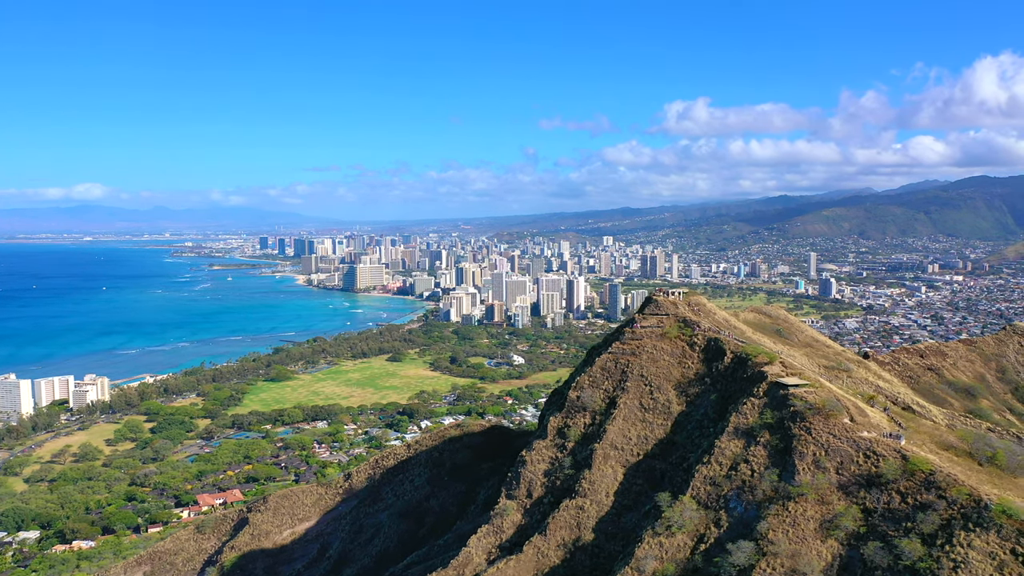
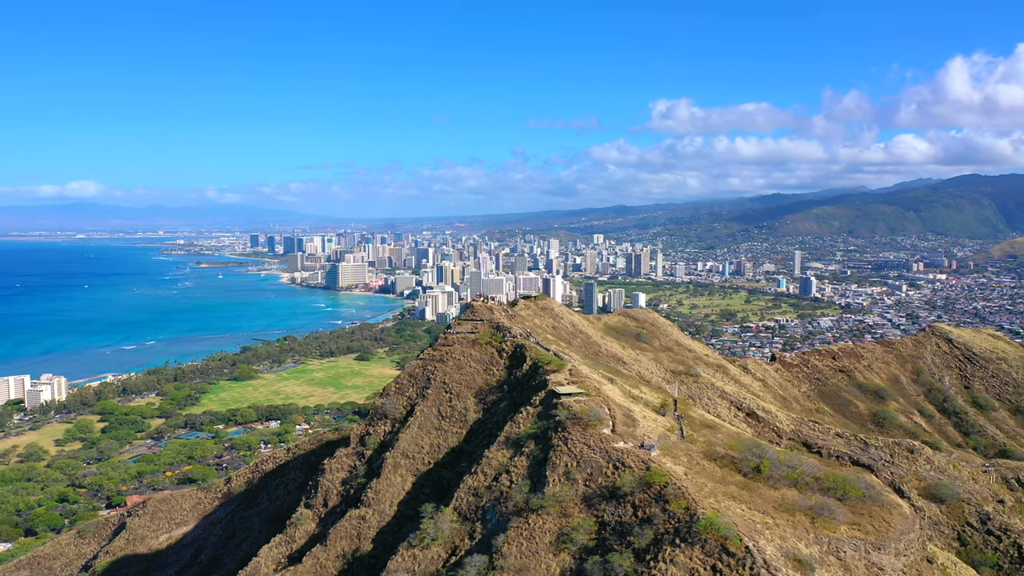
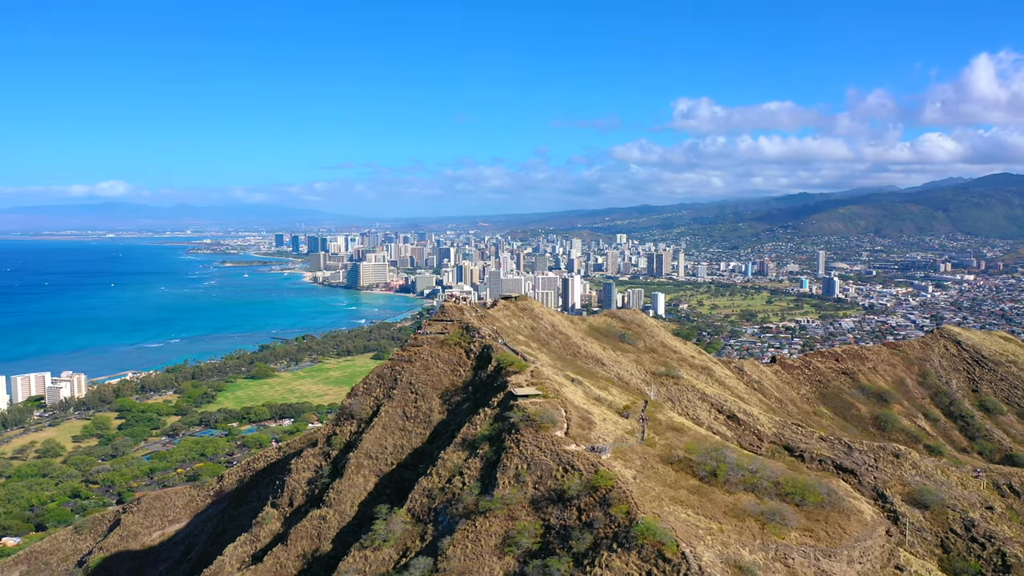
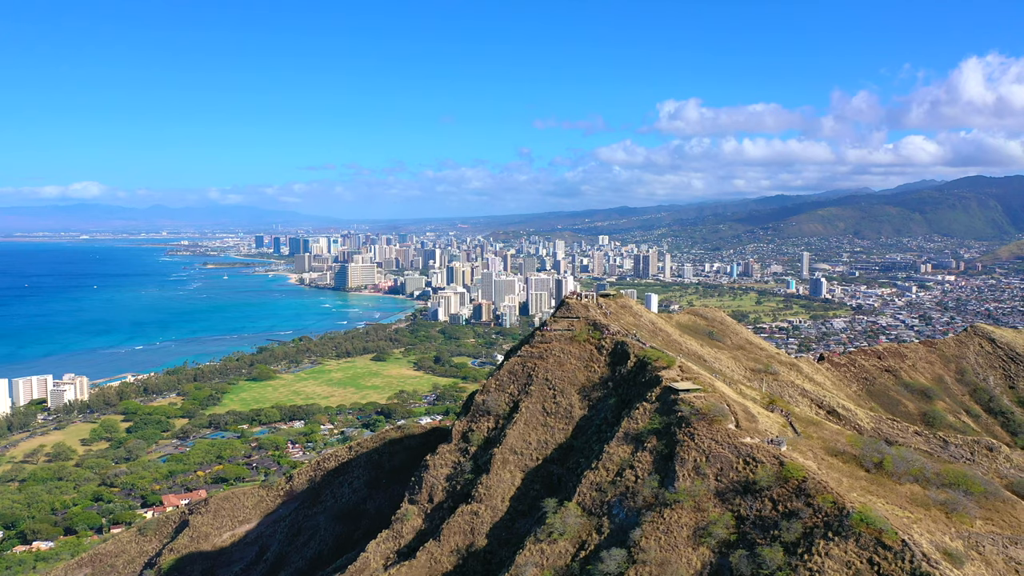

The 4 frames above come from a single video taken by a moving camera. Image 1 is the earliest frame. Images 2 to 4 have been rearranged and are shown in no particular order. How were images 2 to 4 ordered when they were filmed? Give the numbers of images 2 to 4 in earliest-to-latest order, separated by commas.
4, 2, 3
